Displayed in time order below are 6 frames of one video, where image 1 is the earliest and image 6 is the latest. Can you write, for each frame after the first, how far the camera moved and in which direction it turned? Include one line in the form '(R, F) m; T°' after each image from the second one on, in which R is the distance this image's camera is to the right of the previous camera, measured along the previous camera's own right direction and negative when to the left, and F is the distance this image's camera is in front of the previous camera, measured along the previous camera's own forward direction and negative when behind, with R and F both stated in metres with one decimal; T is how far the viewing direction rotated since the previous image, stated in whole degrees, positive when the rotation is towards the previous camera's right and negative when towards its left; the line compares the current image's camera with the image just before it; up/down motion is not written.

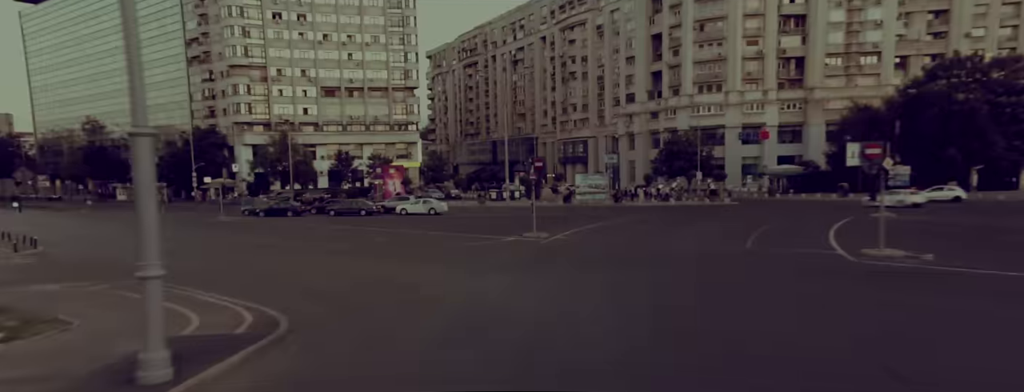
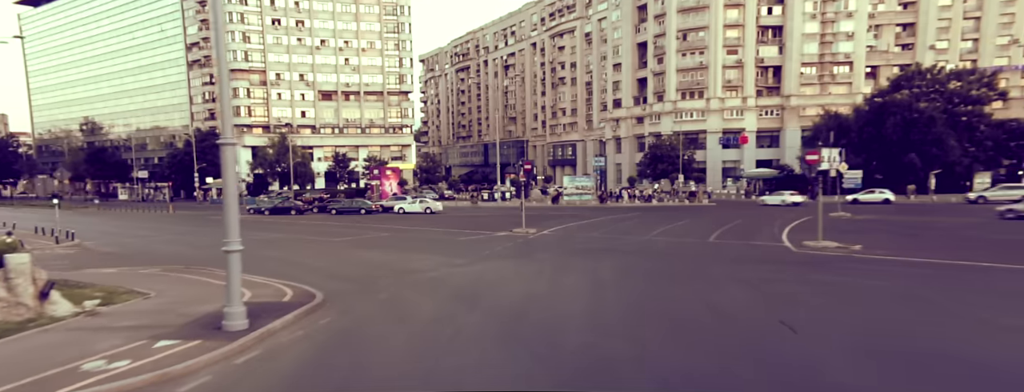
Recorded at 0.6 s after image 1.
(0.0, -2.4) m; +1°
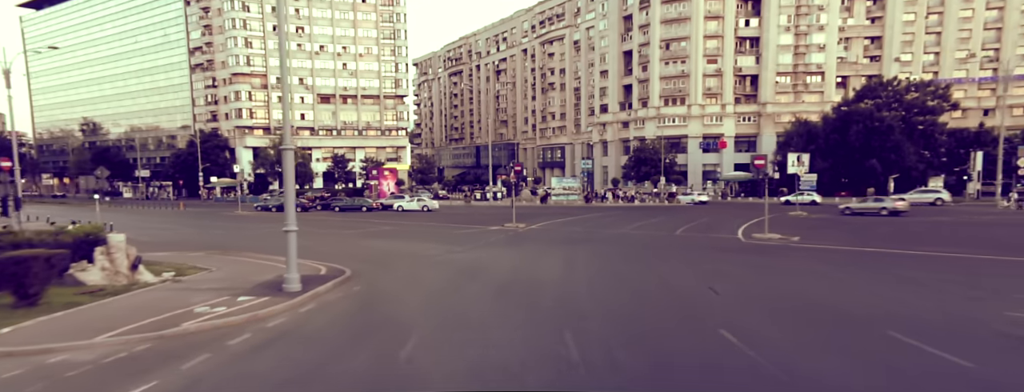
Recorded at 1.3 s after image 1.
(0.0, -3.0) m; +1°
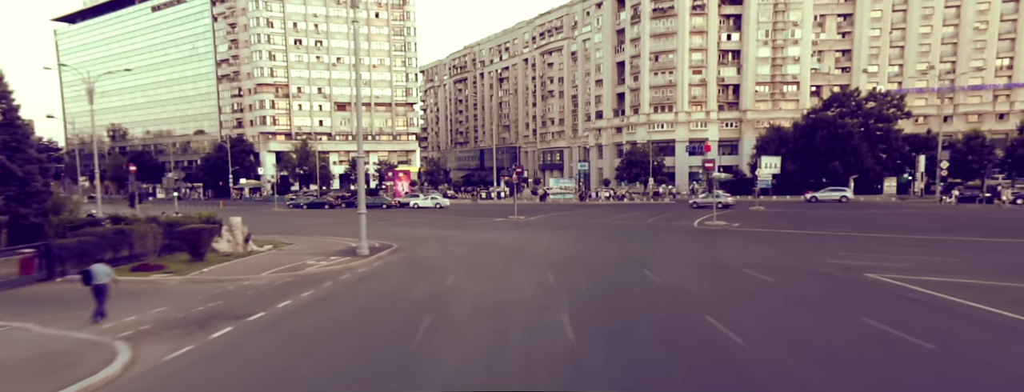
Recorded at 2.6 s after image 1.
(0.0, -5.6) m; 0°
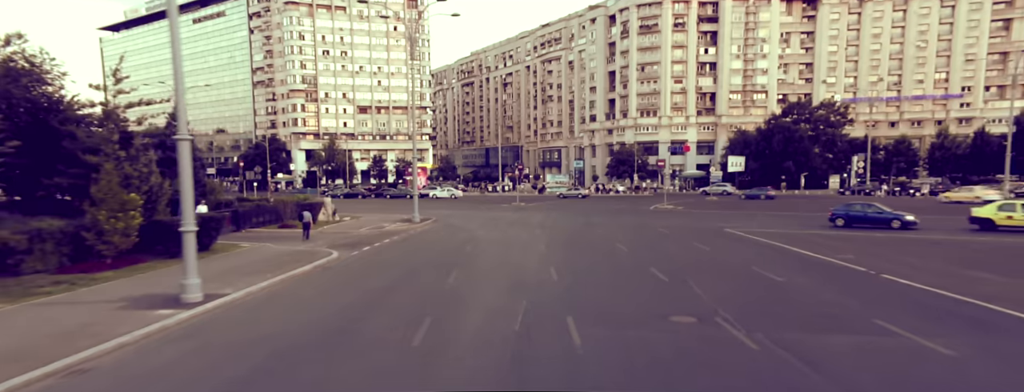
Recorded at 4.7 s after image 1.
(0.0, -9.1) m; 0°
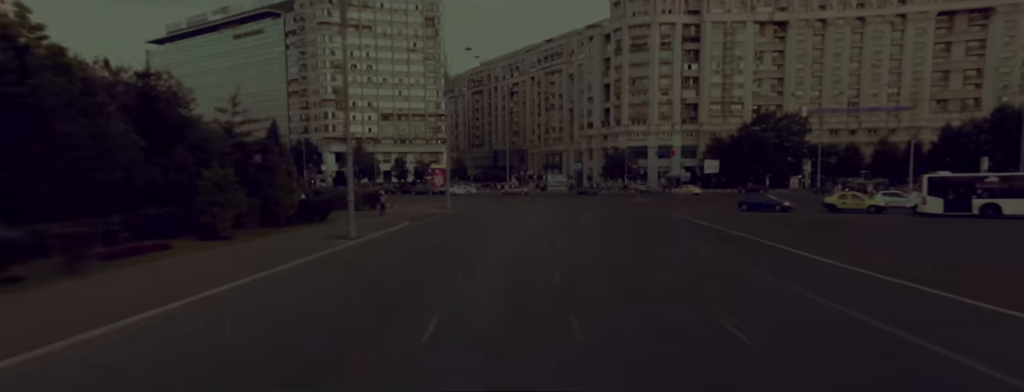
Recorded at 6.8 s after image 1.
(0.0, -9.6) m; -1°
